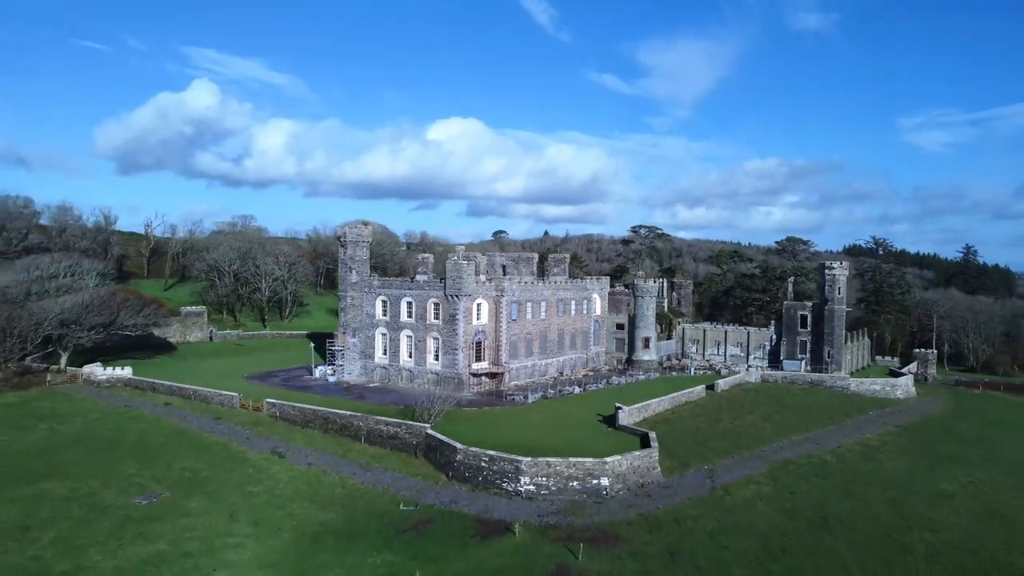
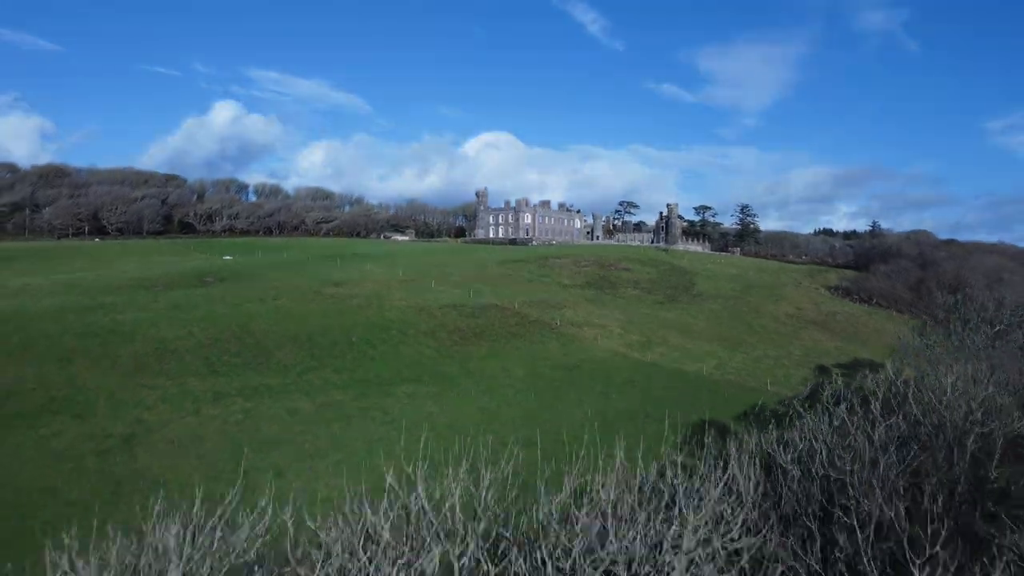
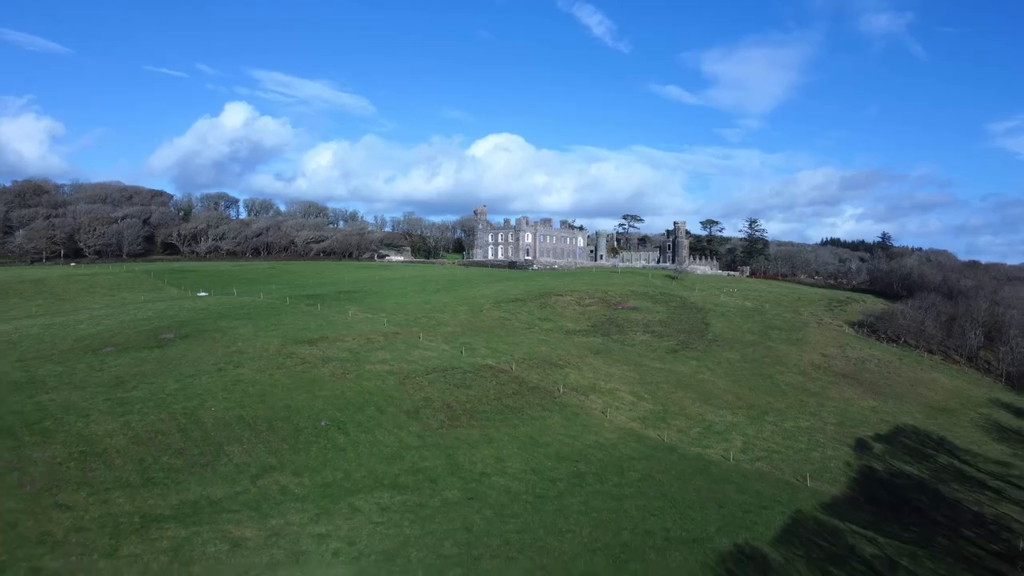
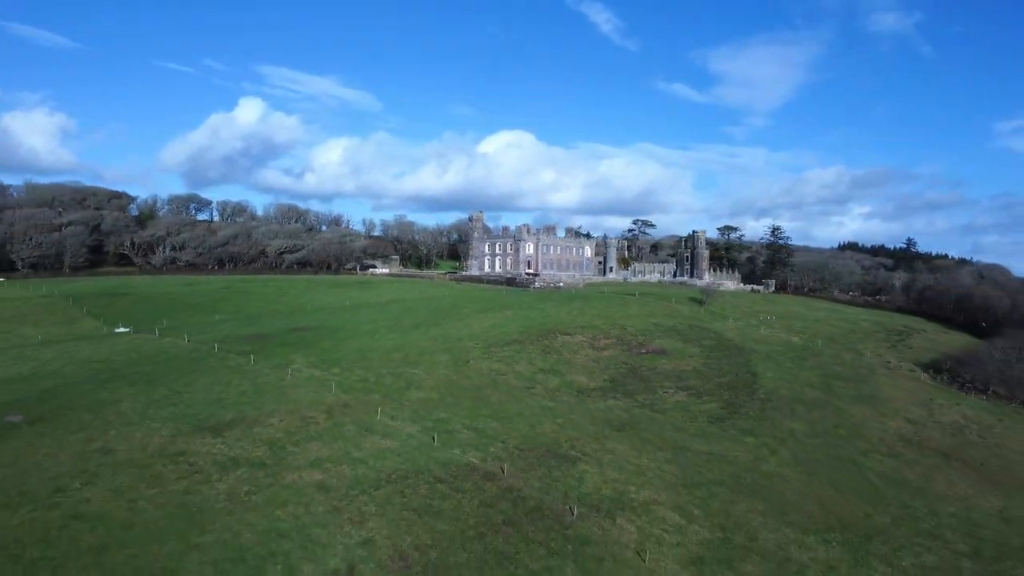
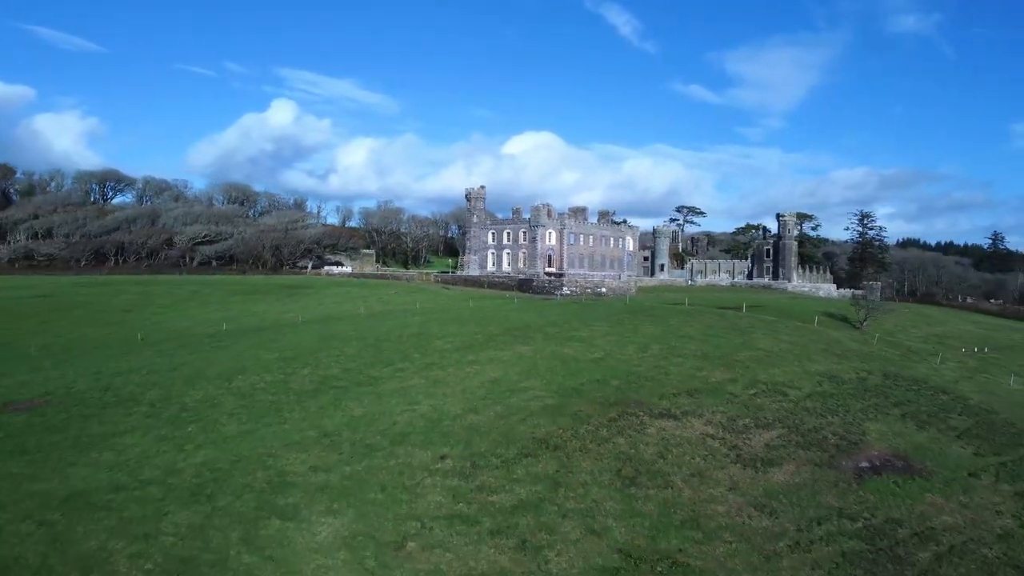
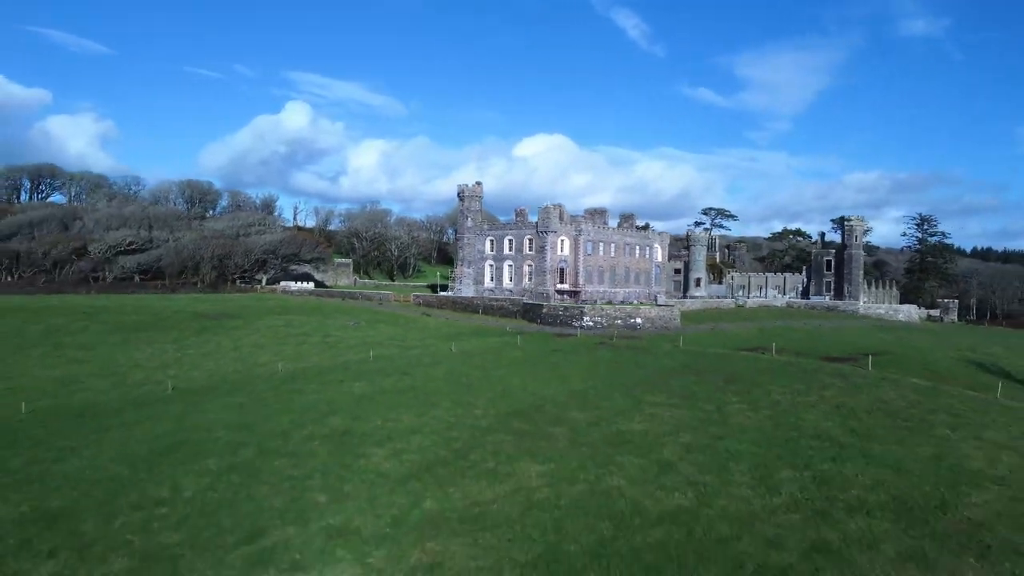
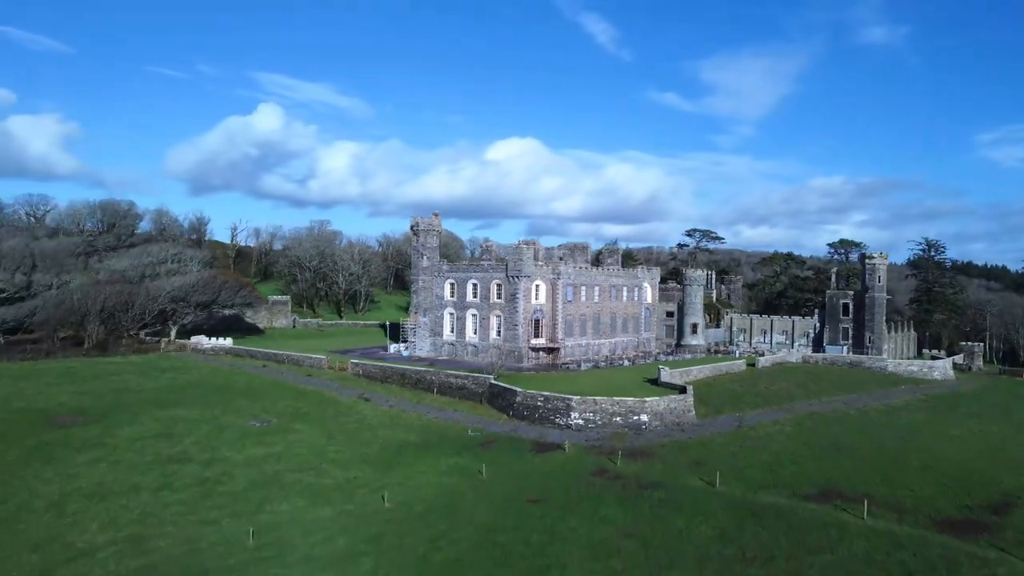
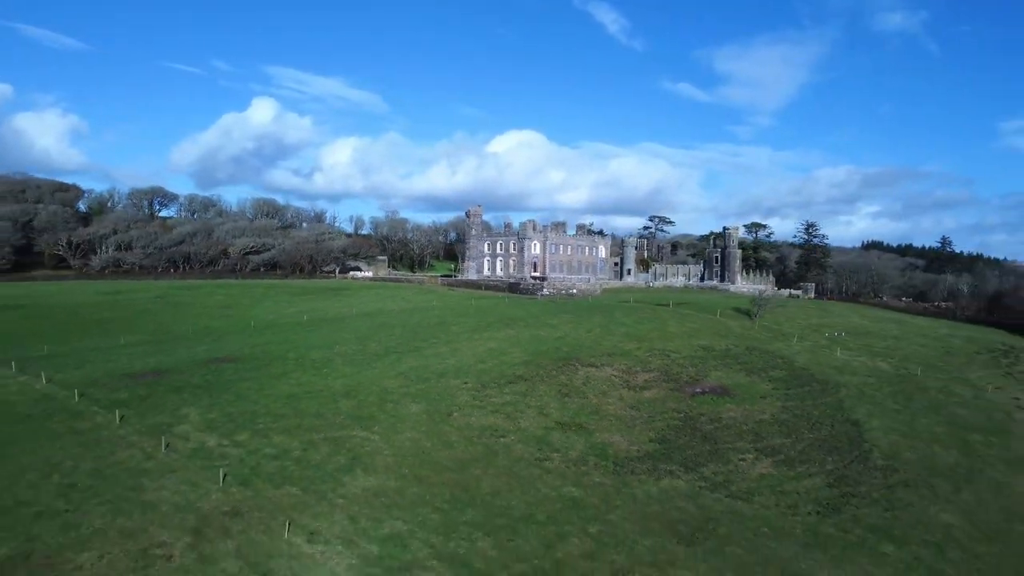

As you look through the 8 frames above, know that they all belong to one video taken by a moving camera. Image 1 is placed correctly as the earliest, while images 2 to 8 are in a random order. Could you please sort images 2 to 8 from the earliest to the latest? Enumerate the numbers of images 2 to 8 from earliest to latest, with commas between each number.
7, 6, 5, 8, 4, 3, 2
